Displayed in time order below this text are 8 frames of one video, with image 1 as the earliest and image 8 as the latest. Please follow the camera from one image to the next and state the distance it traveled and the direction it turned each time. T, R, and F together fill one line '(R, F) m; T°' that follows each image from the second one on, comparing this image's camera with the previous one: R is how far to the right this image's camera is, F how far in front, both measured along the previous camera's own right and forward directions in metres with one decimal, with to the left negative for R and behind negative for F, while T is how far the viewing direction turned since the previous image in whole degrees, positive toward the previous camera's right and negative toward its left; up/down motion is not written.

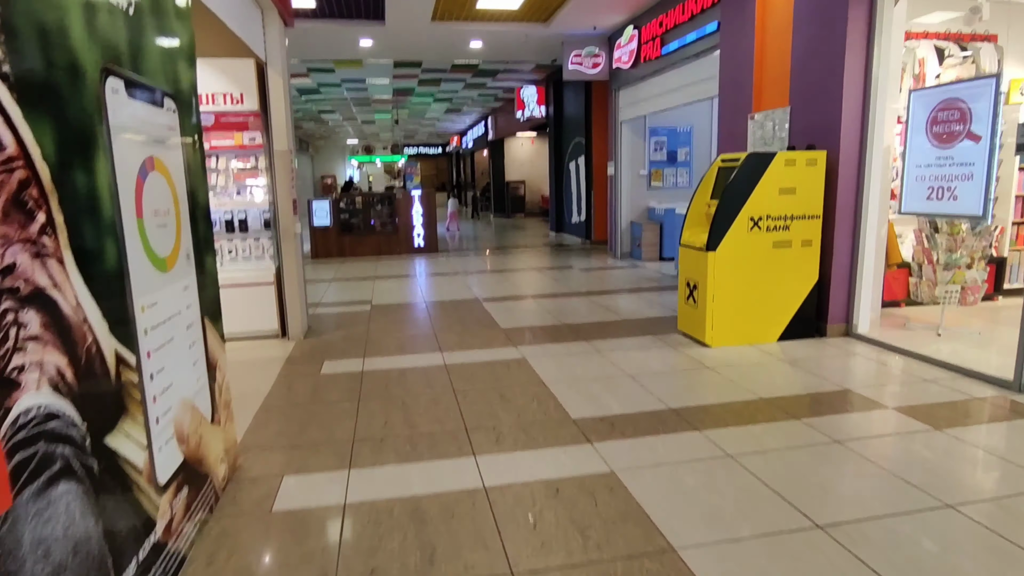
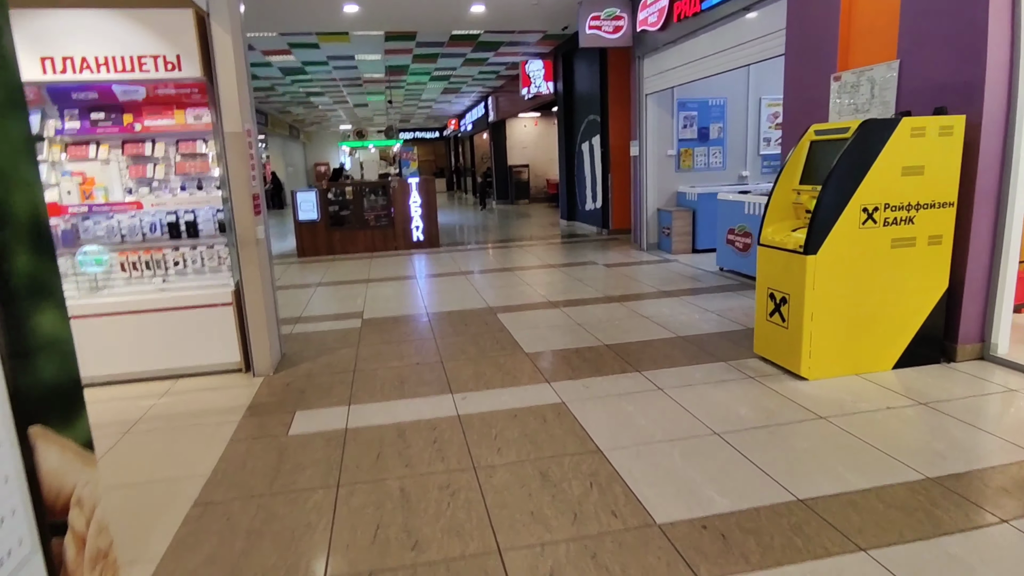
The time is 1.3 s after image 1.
(-0.2, +1.0) m; 0°
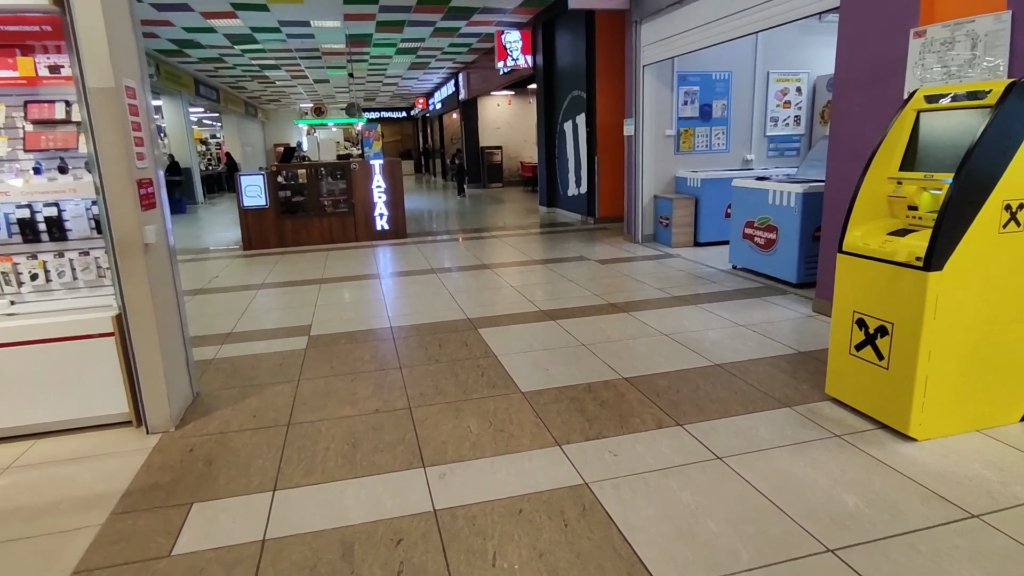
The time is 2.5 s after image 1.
(-0.1, +1.0) m; +3°
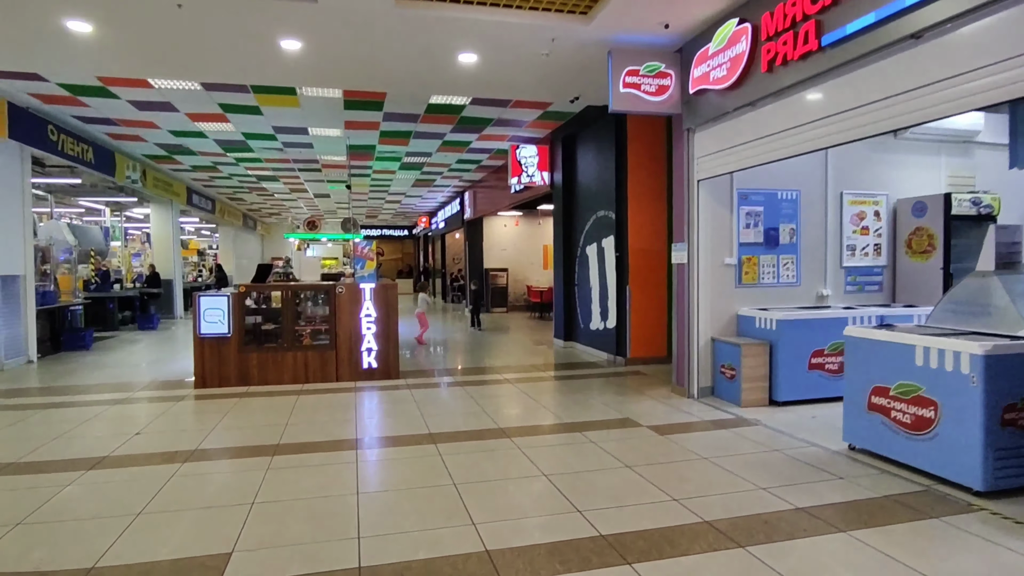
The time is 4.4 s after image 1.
(-0.2, +1.5) m; 0°
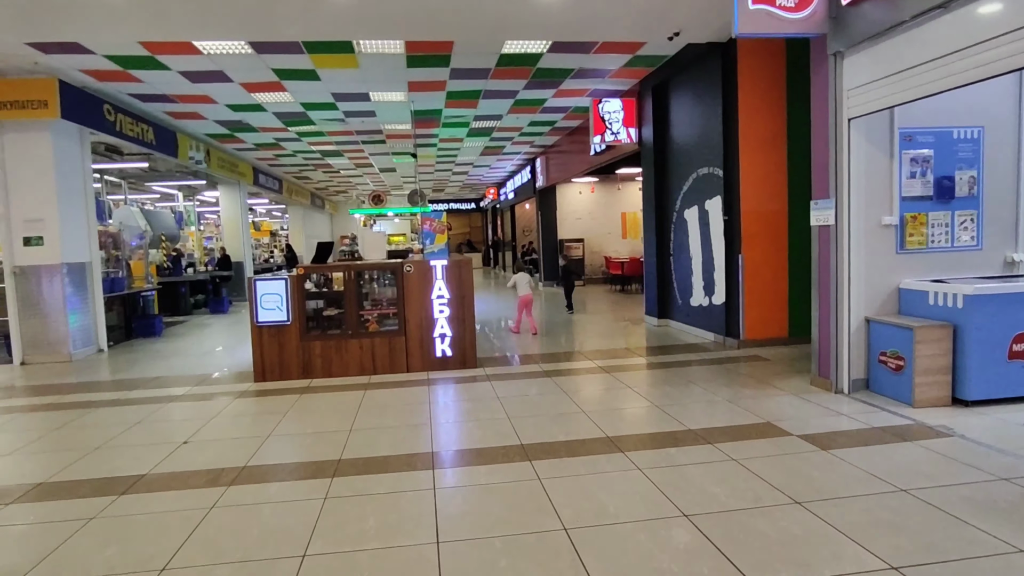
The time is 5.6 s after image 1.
(-0.2, +0.9) m; -6°
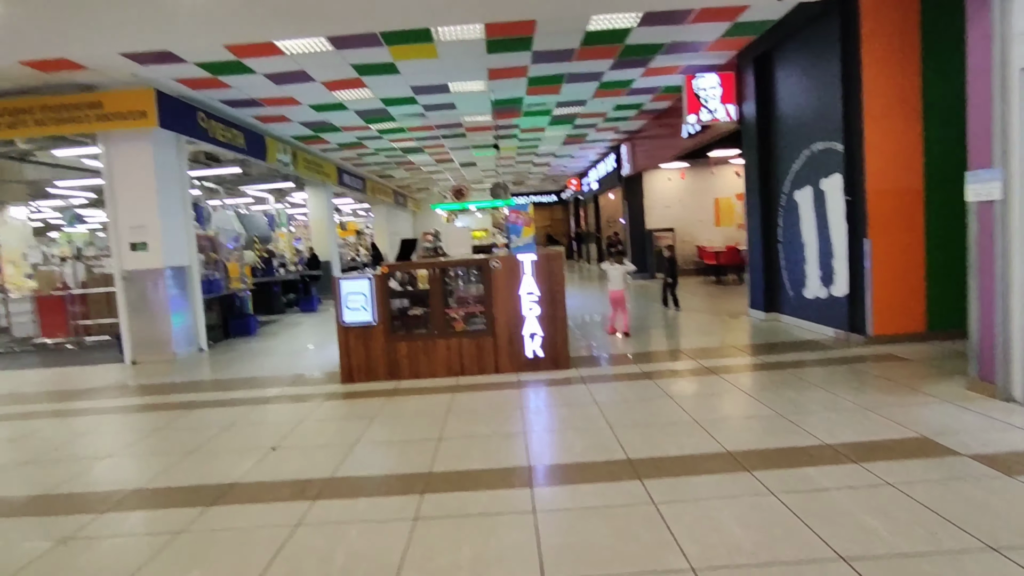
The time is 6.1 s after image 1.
(-0.1, +0.4) m; -7°
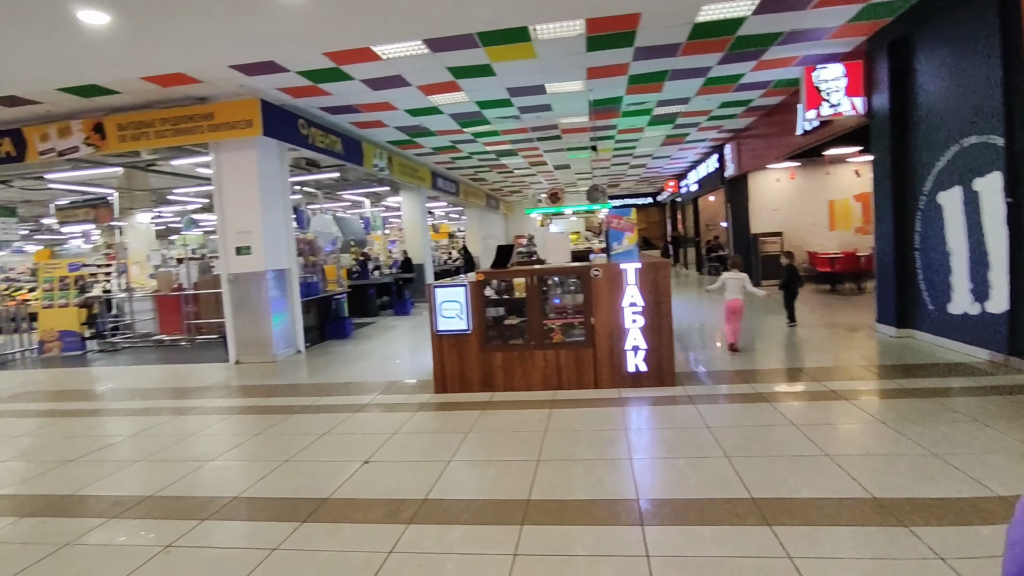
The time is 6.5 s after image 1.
(-0.1, +0.3) m; -8°
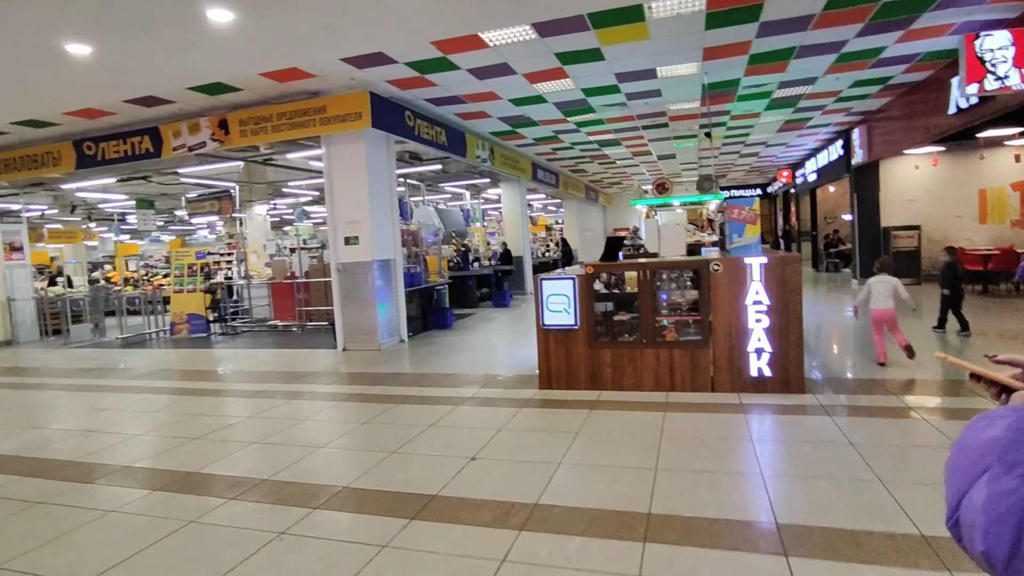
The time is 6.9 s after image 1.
(-0.1, +0.2) m; -9°
